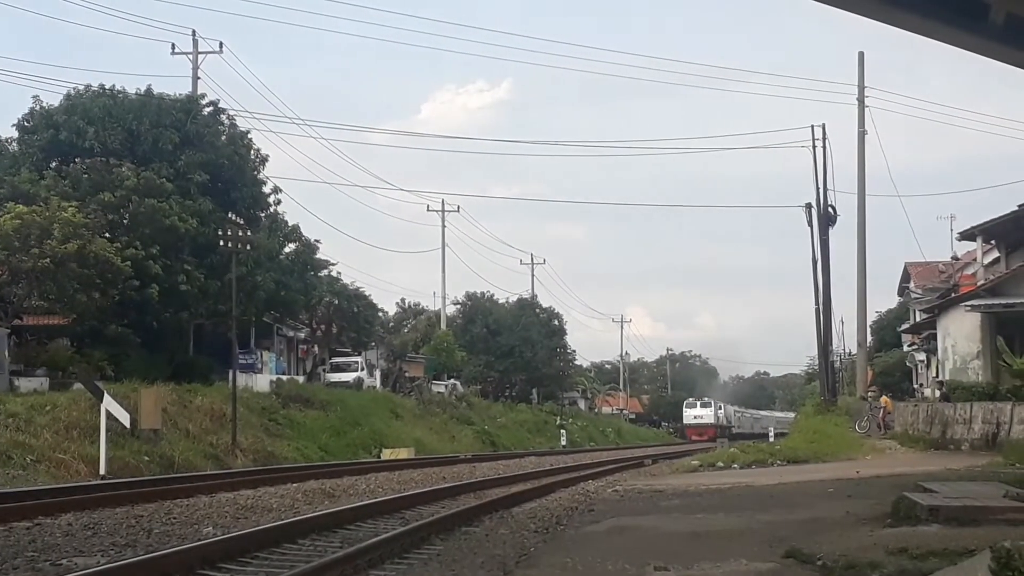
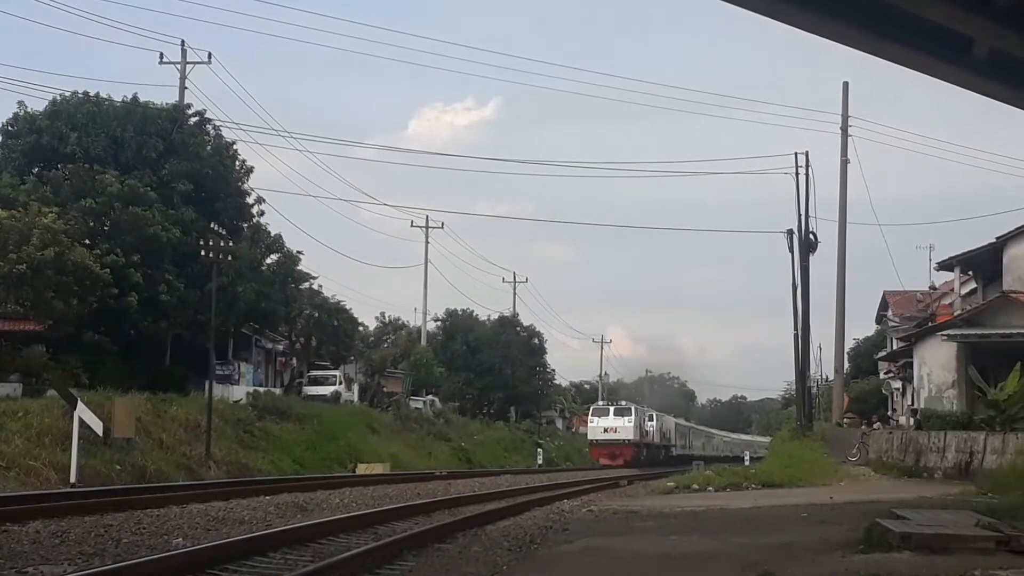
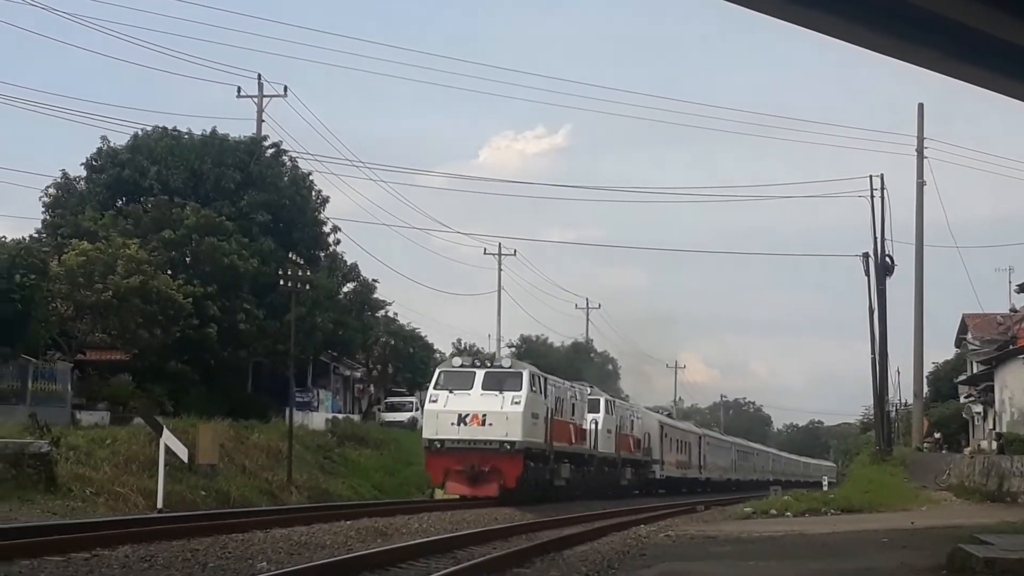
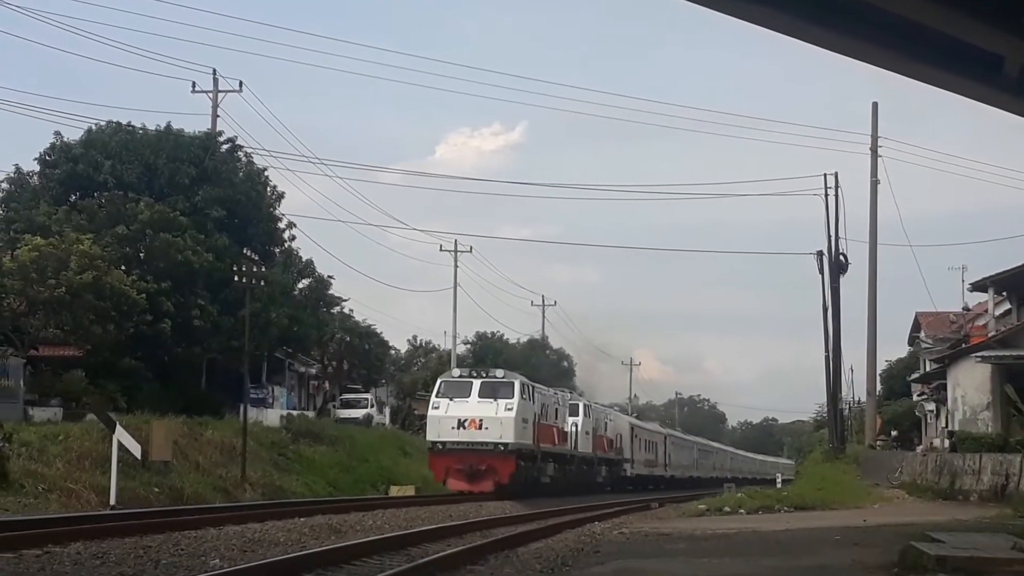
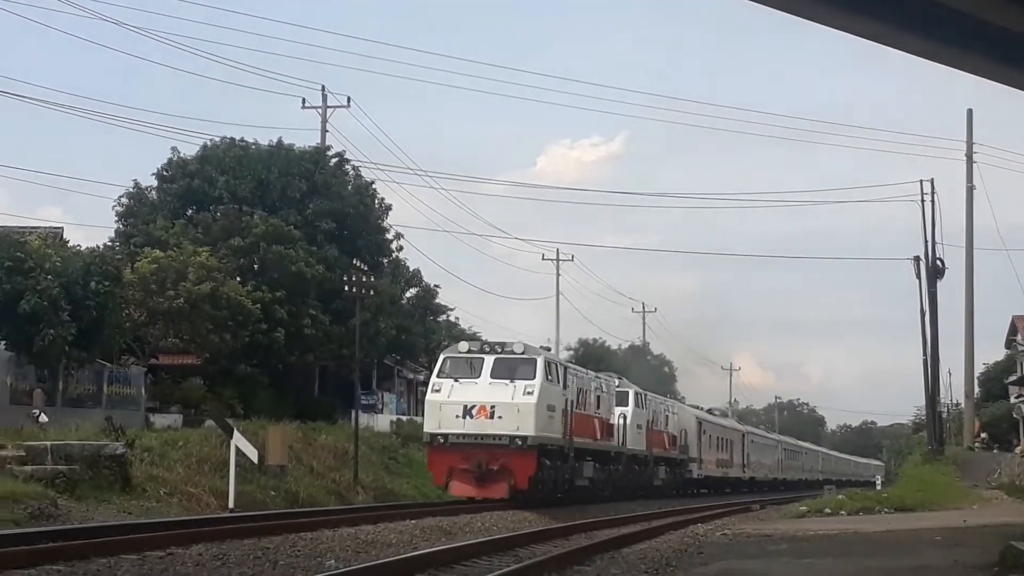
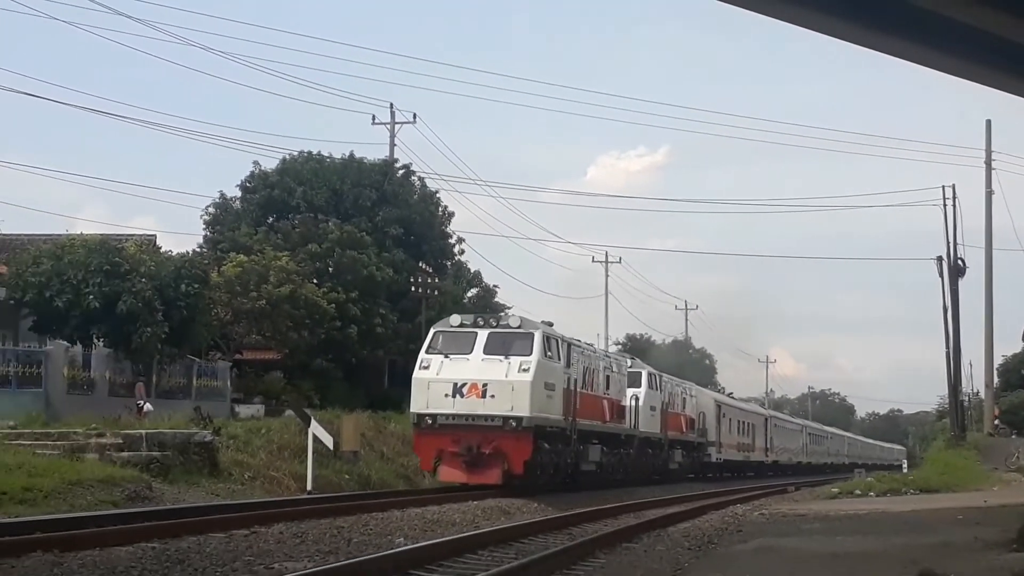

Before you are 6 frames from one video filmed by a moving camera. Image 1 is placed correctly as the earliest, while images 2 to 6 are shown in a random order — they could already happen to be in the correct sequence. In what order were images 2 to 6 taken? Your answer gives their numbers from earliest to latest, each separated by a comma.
2, 4, 3, 5, 6
